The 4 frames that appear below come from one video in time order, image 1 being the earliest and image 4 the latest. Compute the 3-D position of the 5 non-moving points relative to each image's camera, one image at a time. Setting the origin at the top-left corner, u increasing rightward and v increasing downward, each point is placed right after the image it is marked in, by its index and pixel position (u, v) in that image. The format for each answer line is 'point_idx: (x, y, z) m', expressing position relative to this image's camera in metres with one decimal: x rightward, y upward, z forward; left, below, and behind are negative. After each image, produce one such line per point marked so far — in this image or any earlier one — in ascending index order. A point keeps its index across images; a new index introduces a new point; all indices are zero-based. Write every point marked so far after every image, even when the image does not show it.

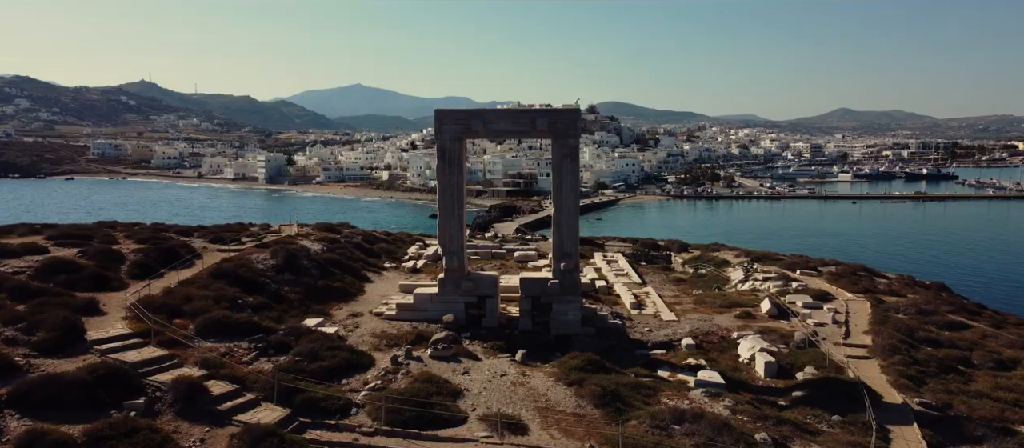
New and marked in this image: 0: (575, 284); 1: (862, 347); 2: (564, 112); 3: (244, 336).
0: (+1.5, -1.5, +15.6) m
1: (+8.1, -2.8, +15.1) m
2: (+1.2, +2.7, +15.4) m
3: (-4.8, -2.0, +11.5) m
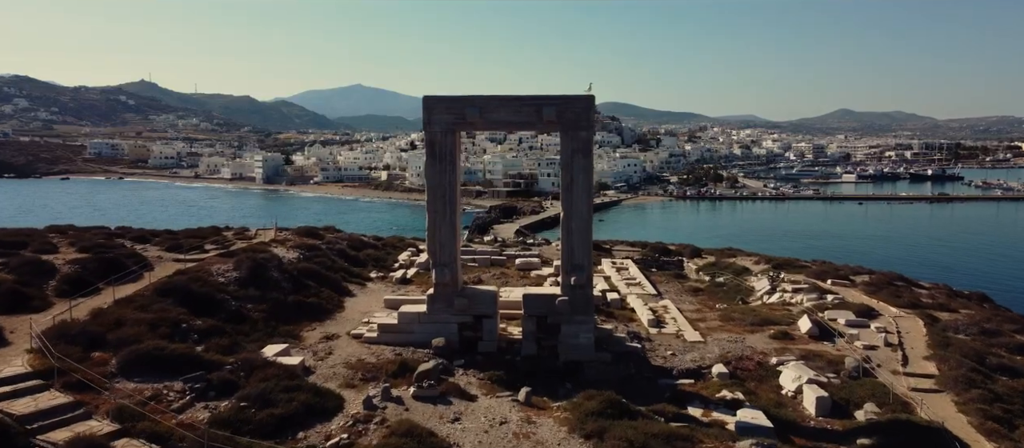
0: (+1.5, -1.6, +13.3) m
1: (+8.2, -3.0, +12.8) m
2: (+1.3, +2.5, +13.1) m
3: (-4.8, -2.1, +9.3) m
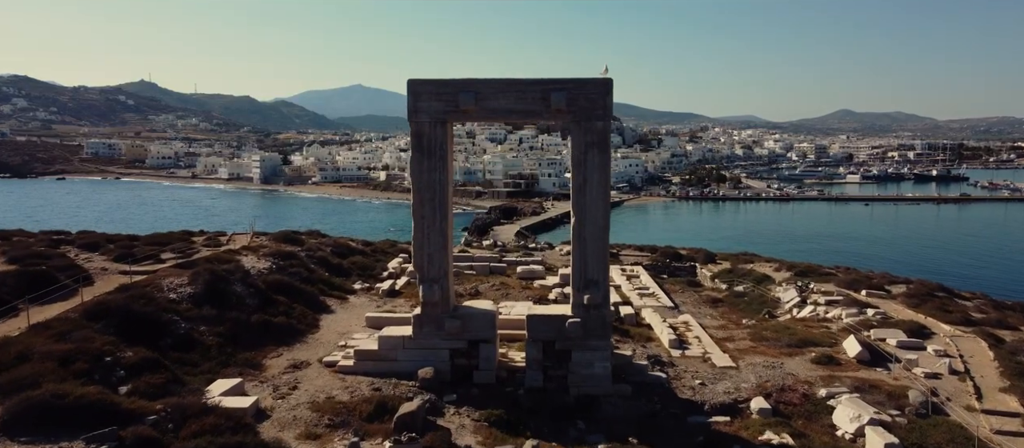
0: (+1.6, -1.7, +11.2) m
1: (+8.2, -3.1, +10.7) m
2: (+1.3, +2.4, +11.0) m
3: (-4.7, -2.3, +7.2) m
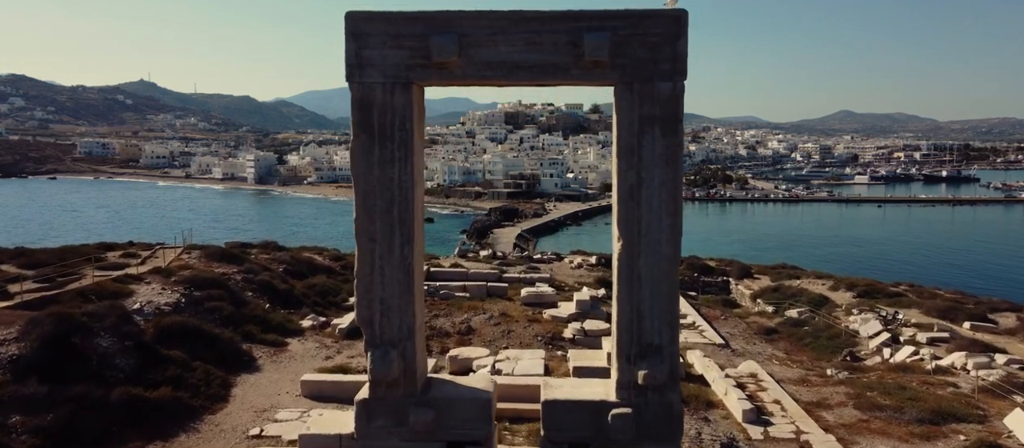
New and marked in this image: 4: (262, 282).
0: (+1.6, -2.0, +6.8) m
1: (+8.3, -3.4, +6.3) m
2: (+1.4, +2.1, +6.6) m
3: (-4.7, -2.6, +2.8) m
4: (-5.3, -1.2, +13.7) m
